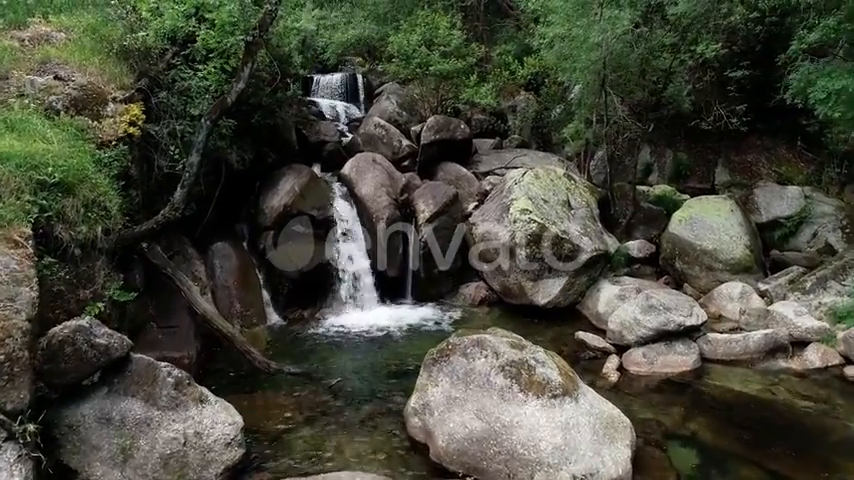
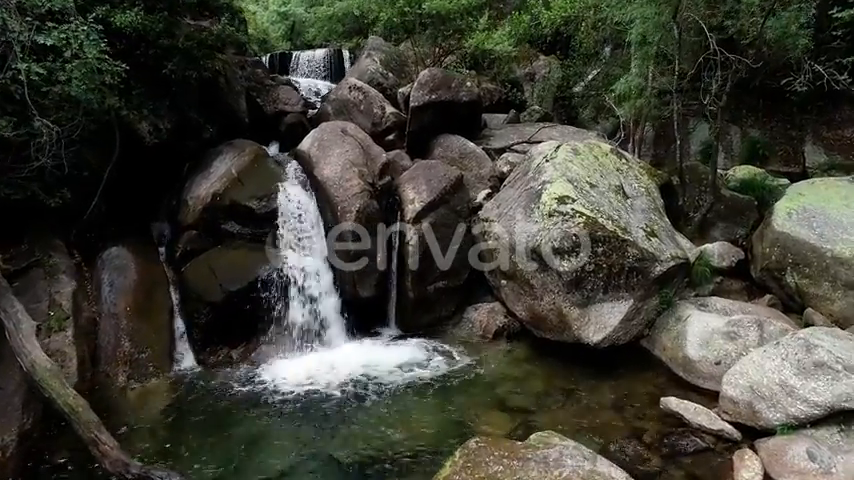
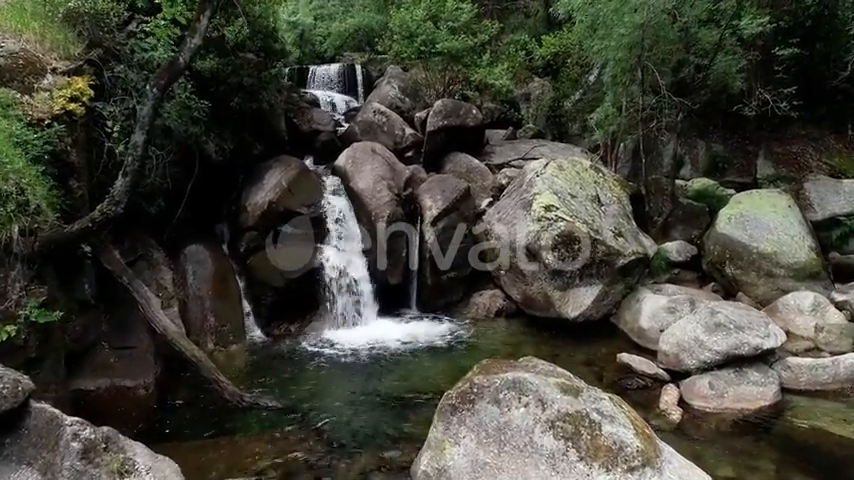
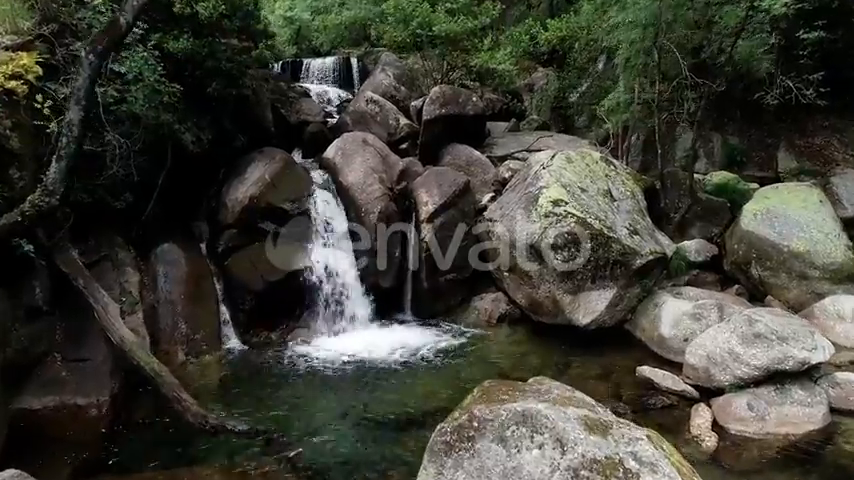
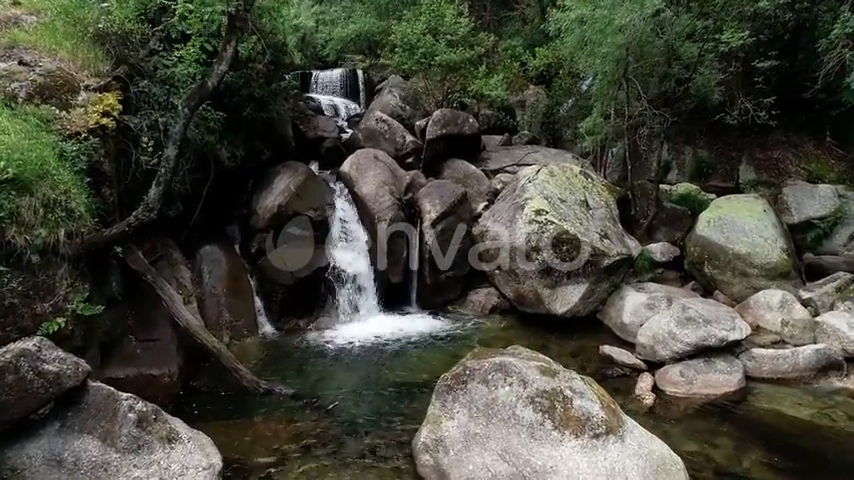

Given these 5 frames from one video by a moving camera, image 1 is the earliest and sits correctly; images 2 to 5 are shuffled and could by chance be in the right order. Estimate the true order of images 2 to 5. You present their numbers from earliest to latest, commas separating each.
5, 3, 4, 2
